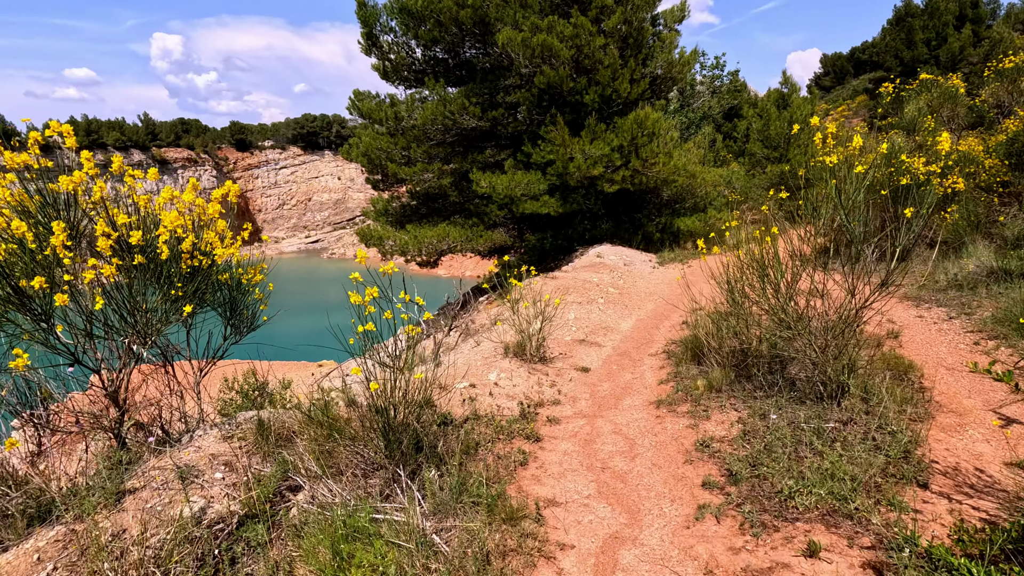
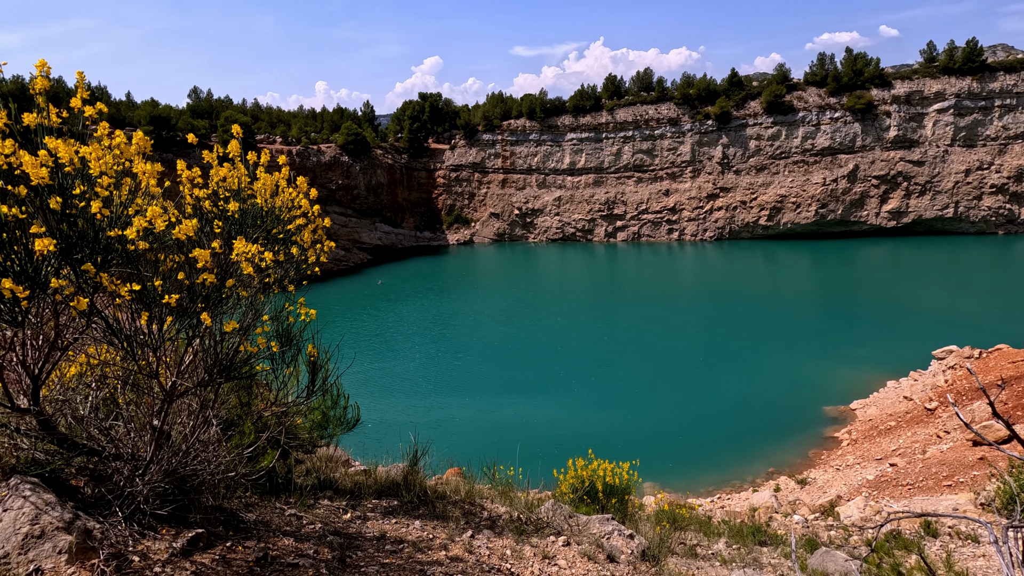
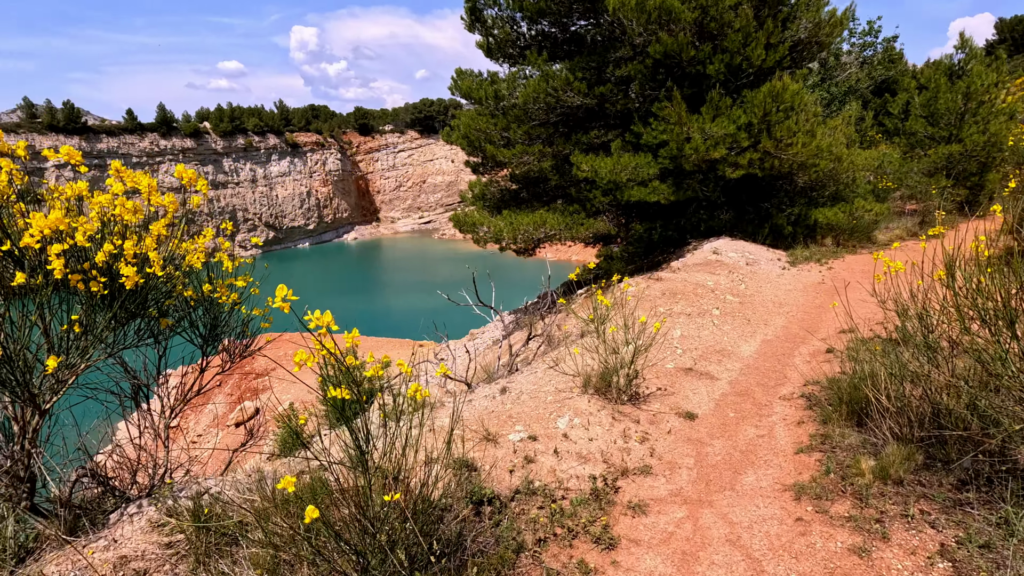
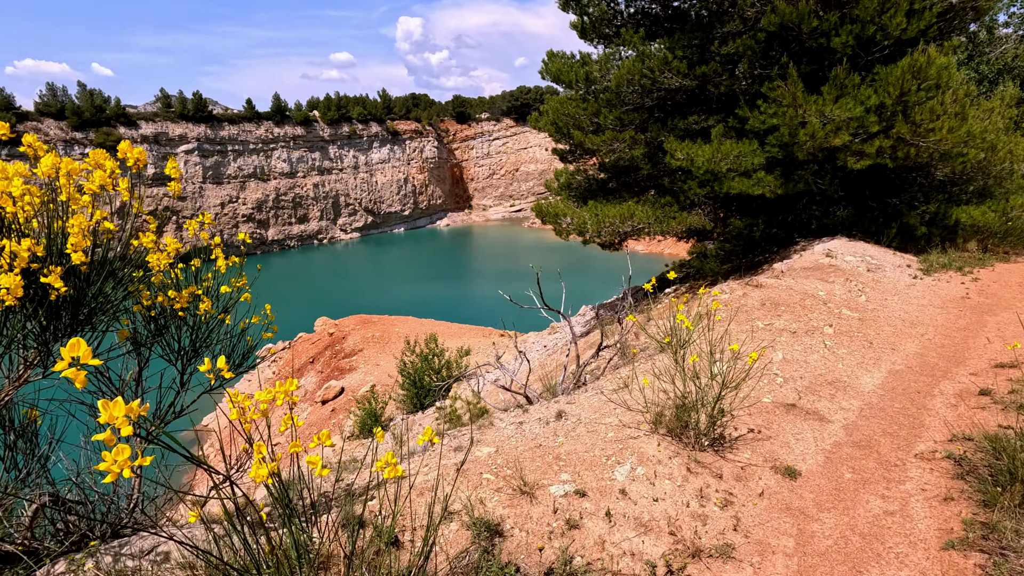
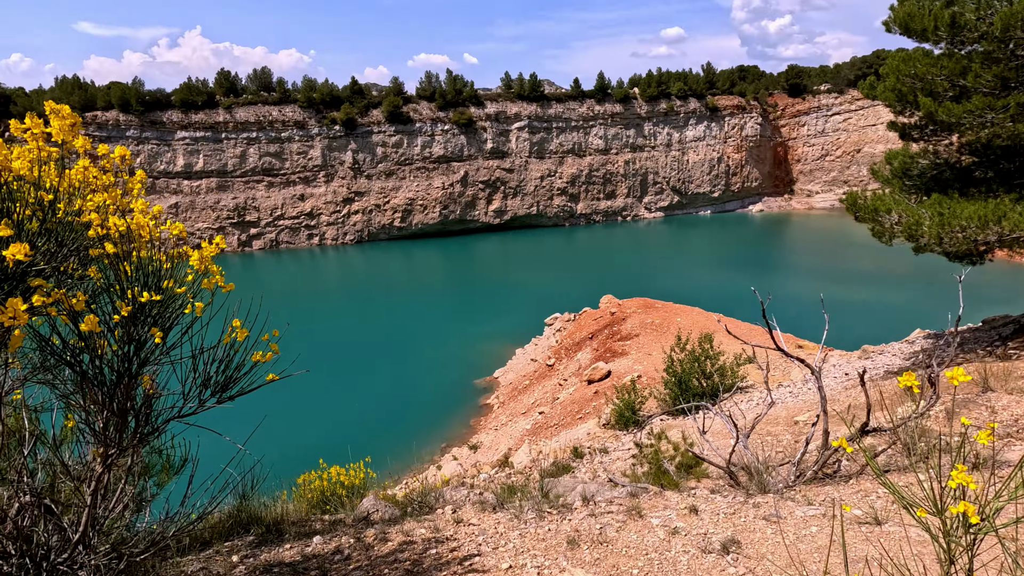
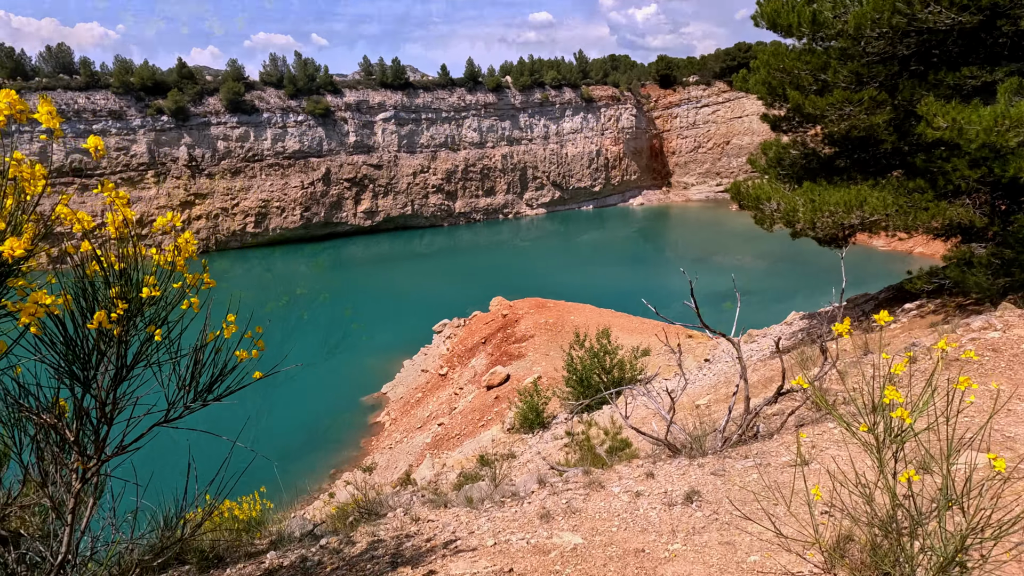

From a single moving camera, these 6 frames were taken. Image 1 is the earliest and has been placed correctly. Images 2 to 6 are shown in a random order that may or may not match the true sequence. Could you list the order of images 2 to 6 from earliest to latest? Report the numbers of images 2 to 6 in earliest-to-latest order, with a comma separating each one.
3, 4, 6, 5, 2
